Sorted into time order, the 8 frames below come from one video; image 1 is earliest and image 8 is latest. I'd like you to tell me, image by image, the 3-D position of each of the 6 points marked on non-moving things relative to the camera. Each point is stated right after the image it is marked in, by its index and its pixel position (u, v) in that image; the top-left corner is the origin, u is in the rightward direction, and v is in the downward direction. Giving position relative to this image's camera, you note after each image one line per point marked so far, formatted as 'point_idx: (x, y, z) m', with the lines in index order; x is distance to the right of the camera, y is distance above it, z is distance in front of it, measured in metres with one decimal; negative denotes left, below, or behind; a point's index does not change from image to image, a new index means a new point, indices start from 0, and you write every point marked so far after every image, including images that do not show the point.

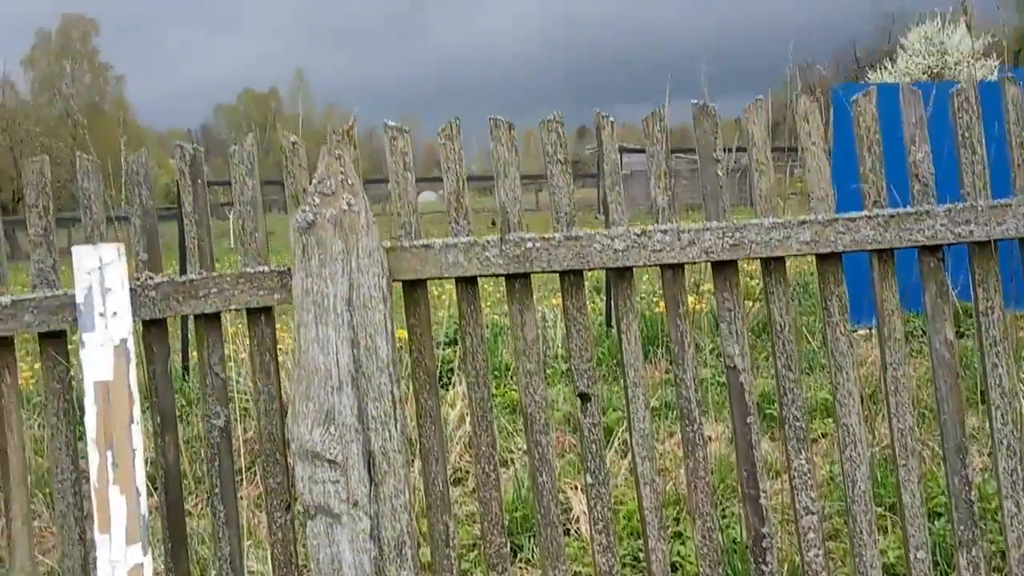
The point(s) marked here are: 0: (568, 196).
0: (+0.3, +0.4, +3.7) m
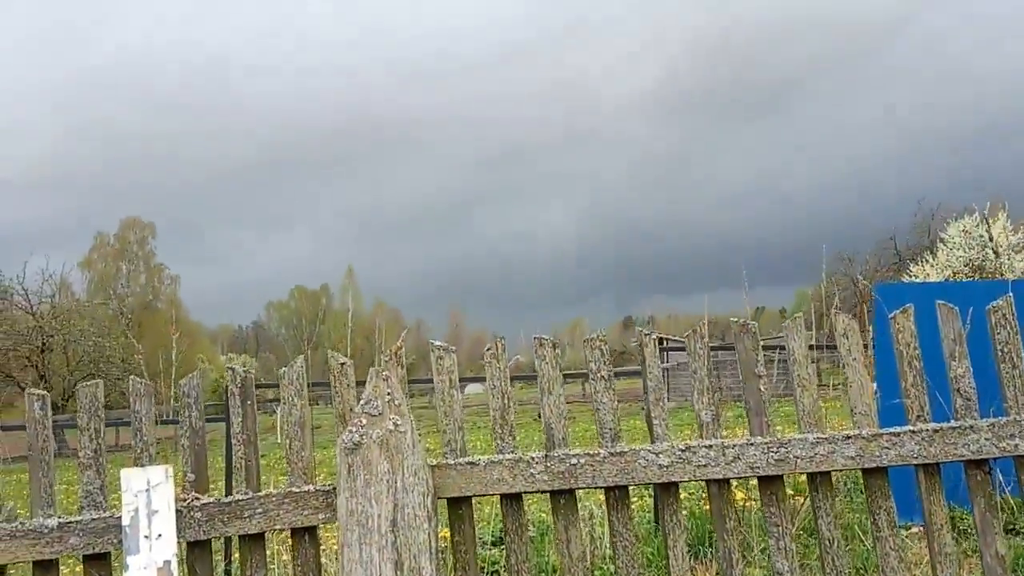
0: (+0.5, -0.6, +3.7) m
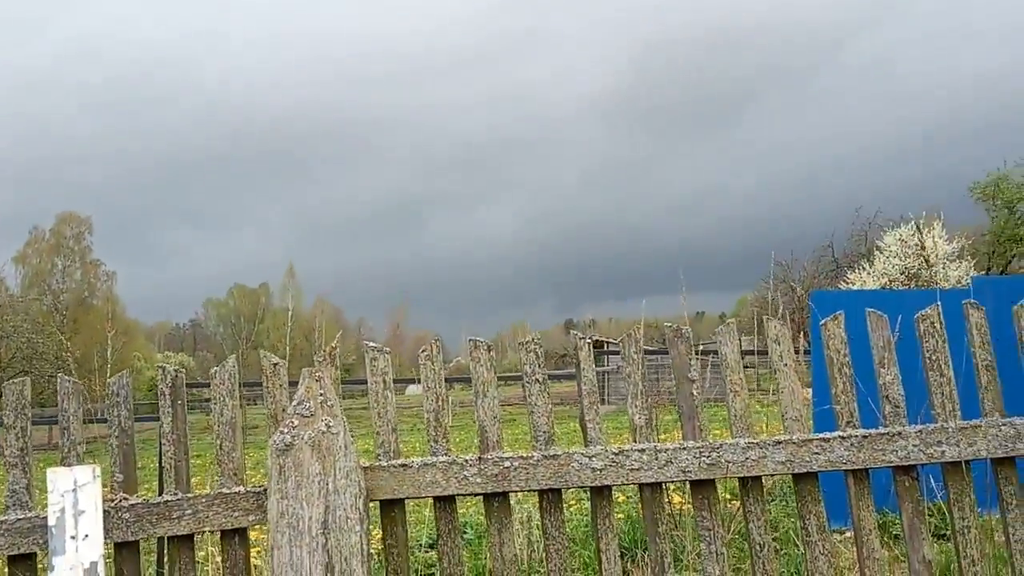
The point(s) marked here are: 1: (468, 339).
0: (+0.2, -0.6, +3.7) m
1: (-0.2, -0.2, +3.8) m
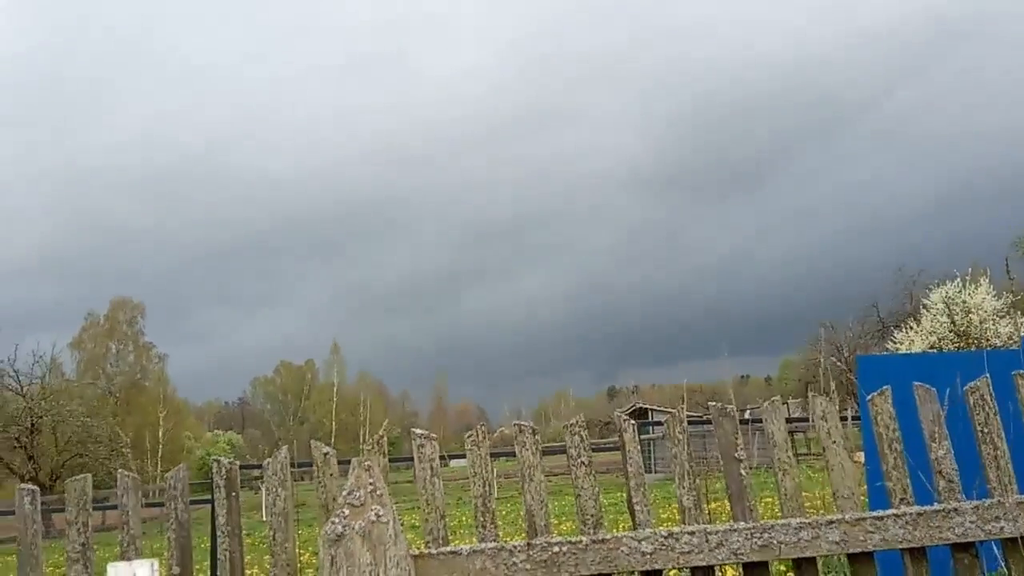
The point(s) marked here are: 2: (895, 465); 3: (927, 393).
0: (+0.4, -1.0, +3.7) m
1: (0.0, -0.6, +3.8) m
2: (+1.7, -0.8, +3.6) m
3: (+1.9, -0.5, +3.7) m
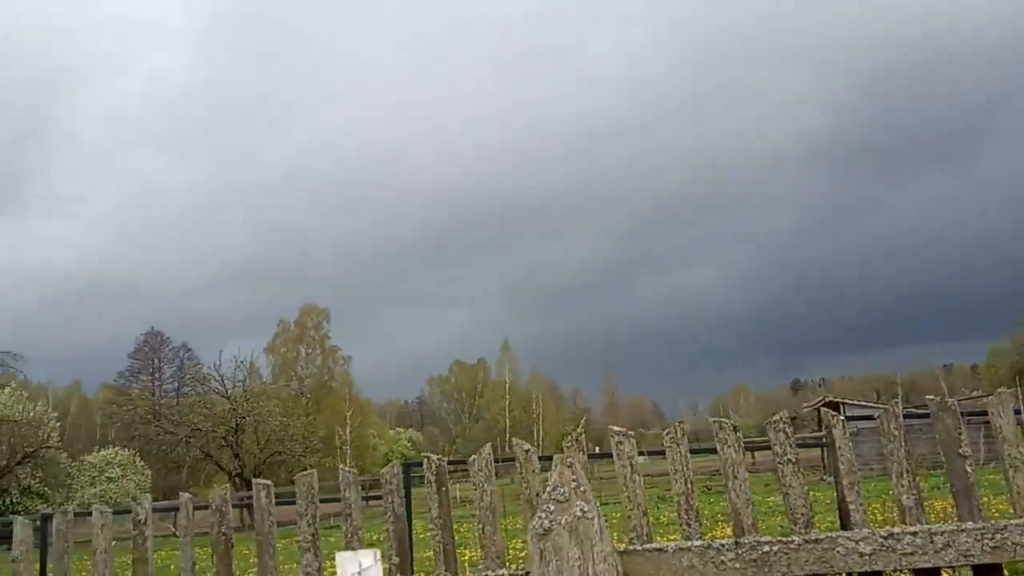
0: (+1.3, -0.9, +3.6) m
1: (+0.9, -0.6, +3.7) m
2: (+2.6, -0.7, +3.3) m
3: (+2.8, -0.4, +3.4) m
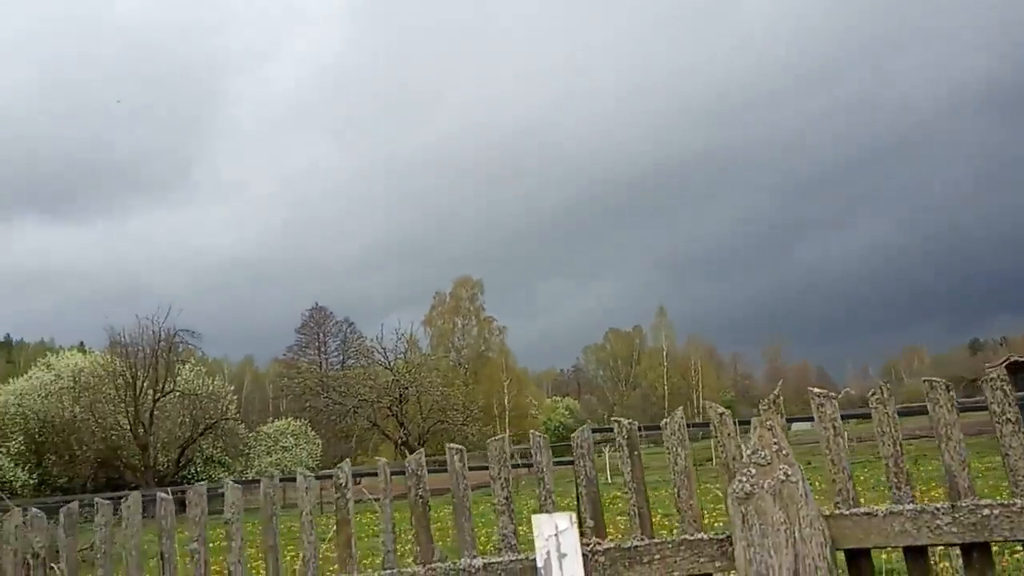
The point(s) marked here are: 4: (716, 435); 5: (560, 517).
0: (+2.2, -0.7, +3.5) m
1: (+1.8, -0.4, +3.6) m
2: (+3.4, -0.5, +3.0) m
3: (+3.6, -0.2, +3.0) m
4: (+1.0, -0.7, +3.8) m
5: (+0.2, -1.1, +3.8) m
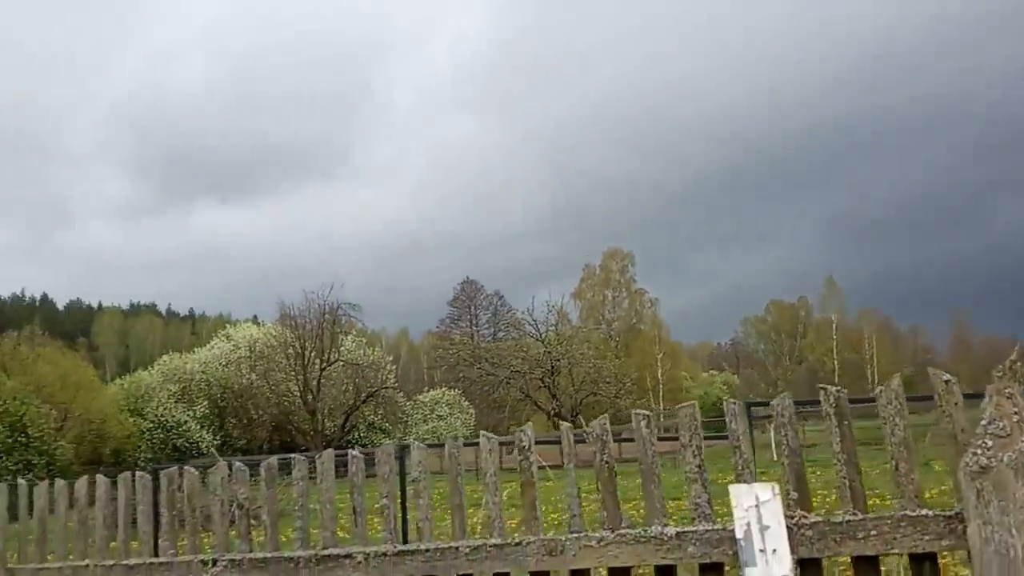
0: (+3.0, -0.5, +3.0) m
1: (+2.7, -0.2, +3.2) m
2: (+4.2, -0.3, +2.4) m
3: (+4.4, 0.0, +2.4) m
4: (+1.8, -0.5, +3.5) m
5: (+1.1, -0.9, +3.6) m
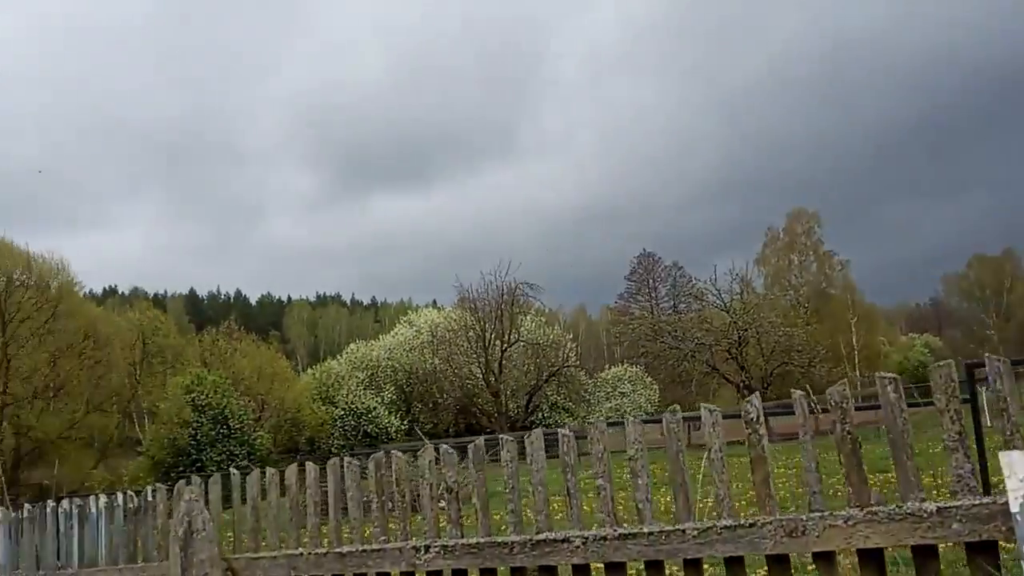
0: (+3.9, -0.3, +2.5) m
1: (+3.6, +0.1, +2.7) m
2: (+5.0, 0.0, +1.7) m
3: (+5.2, +0.4, +1.7) m
4: (+2.8, -0.3, +3.1) m
5: (+2.1, -0.7, +3.3) m
